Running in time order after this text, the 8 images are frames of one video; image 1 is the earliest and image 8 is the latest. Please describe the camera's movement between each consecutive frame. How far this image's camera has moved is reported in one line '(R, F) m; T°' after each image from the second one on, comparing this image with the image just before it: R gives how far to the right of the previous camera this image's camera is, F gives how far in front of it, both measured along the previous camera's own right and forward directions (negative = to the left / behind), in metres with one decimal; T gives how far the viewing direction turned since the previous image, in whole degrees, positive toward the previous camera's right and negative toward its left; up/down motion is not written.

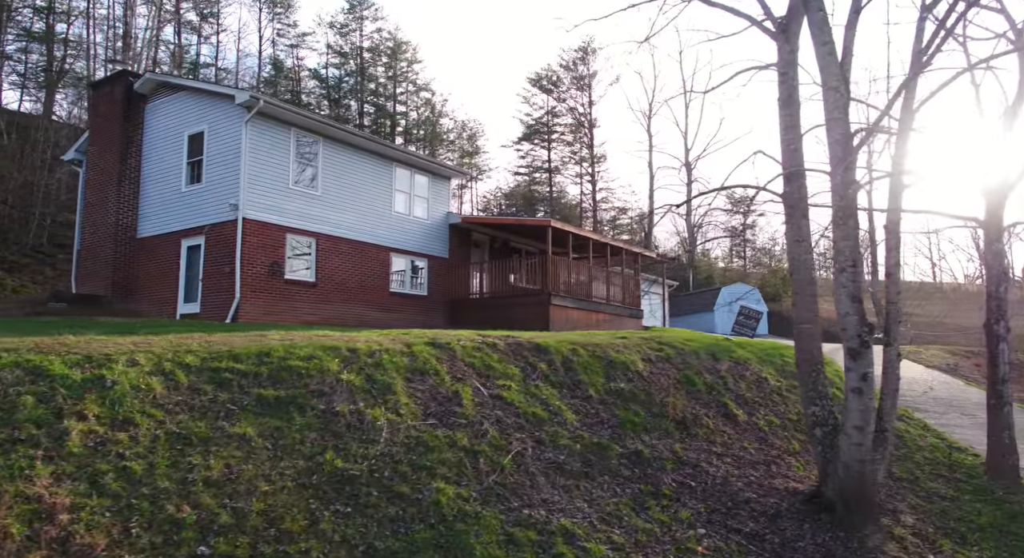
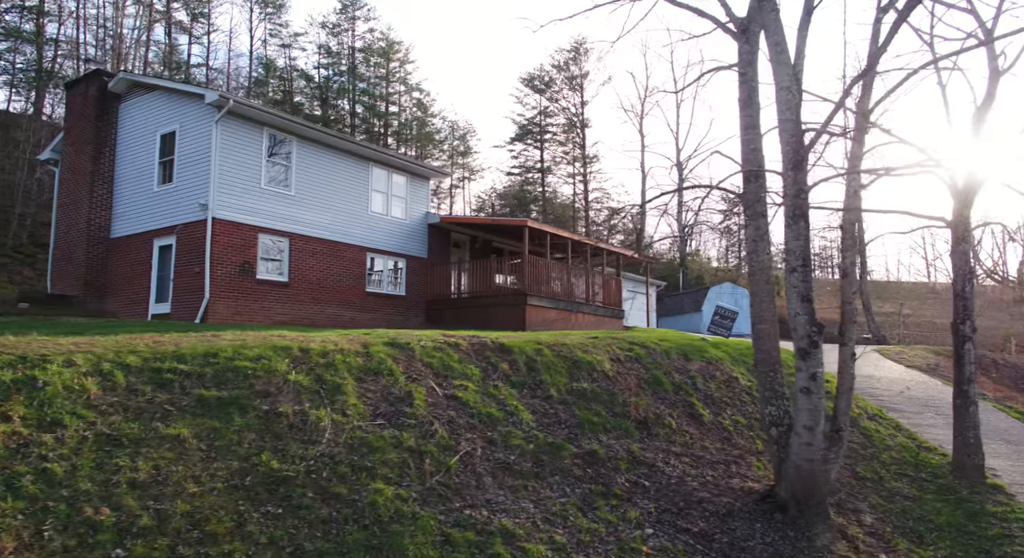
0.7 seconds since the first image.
(+0.5, 0.0) m; 0°
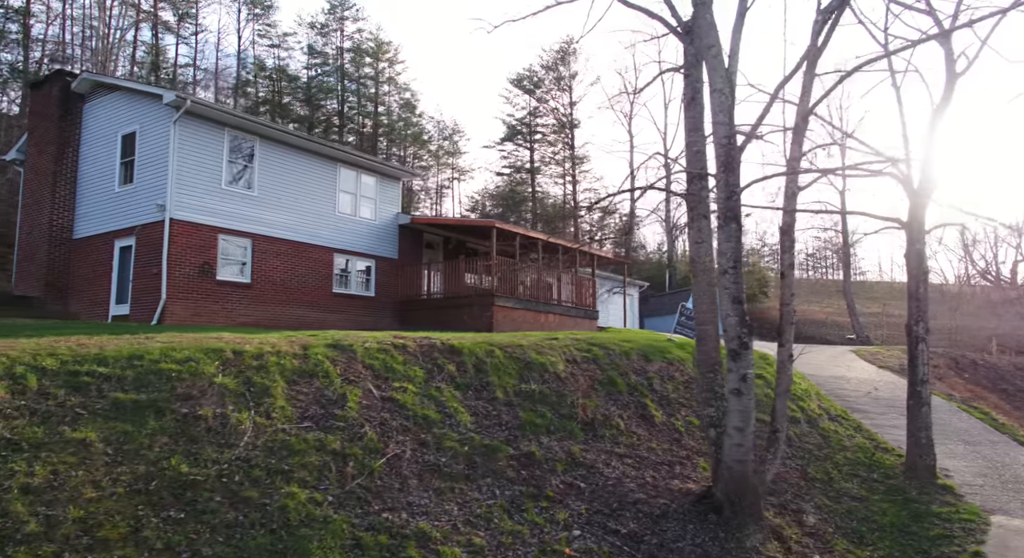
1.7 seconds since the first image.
(+0.6, 0.0) m; +1°
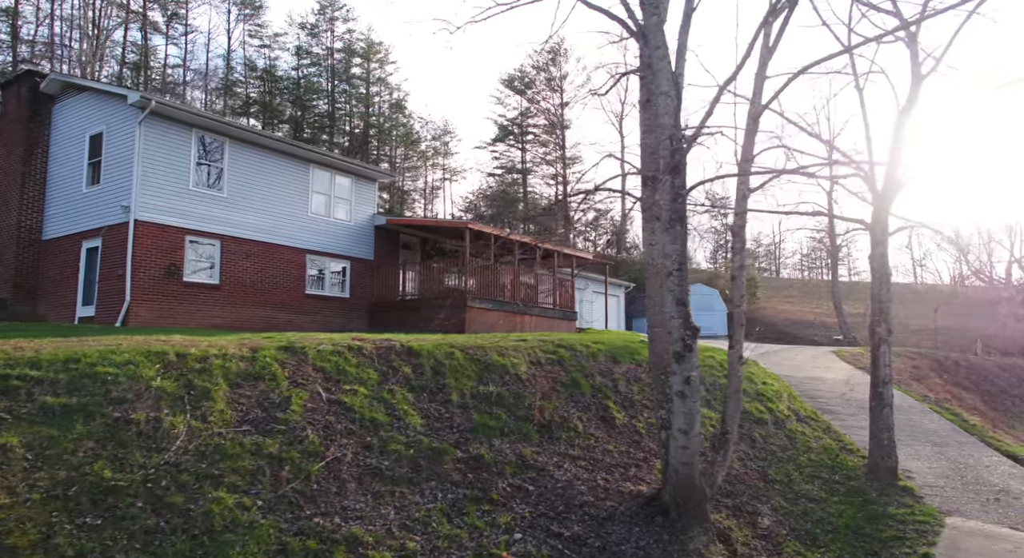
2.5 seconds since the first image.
(+0.5, 0.0) m; 0°
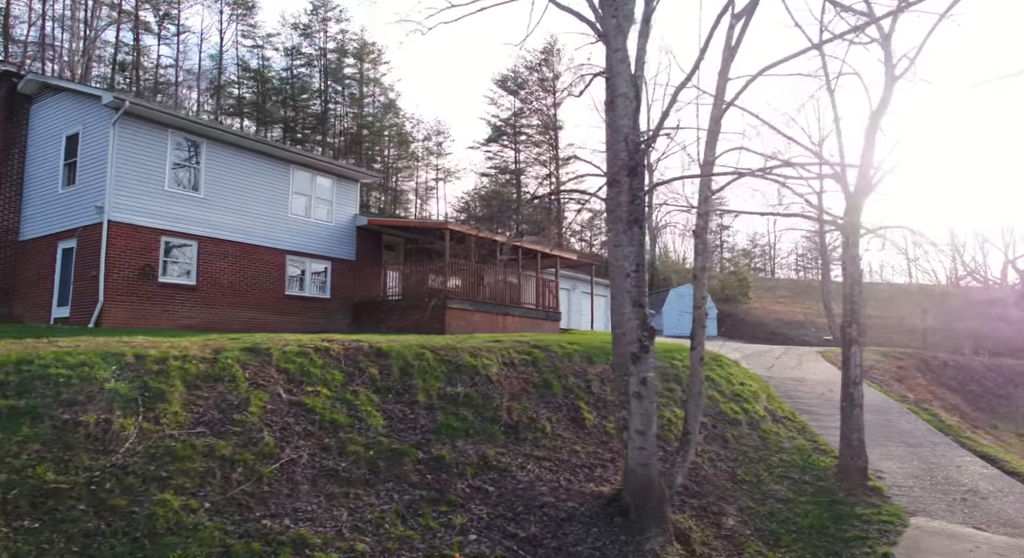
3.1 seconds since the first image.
(+0.4, 0.0) m; 0°
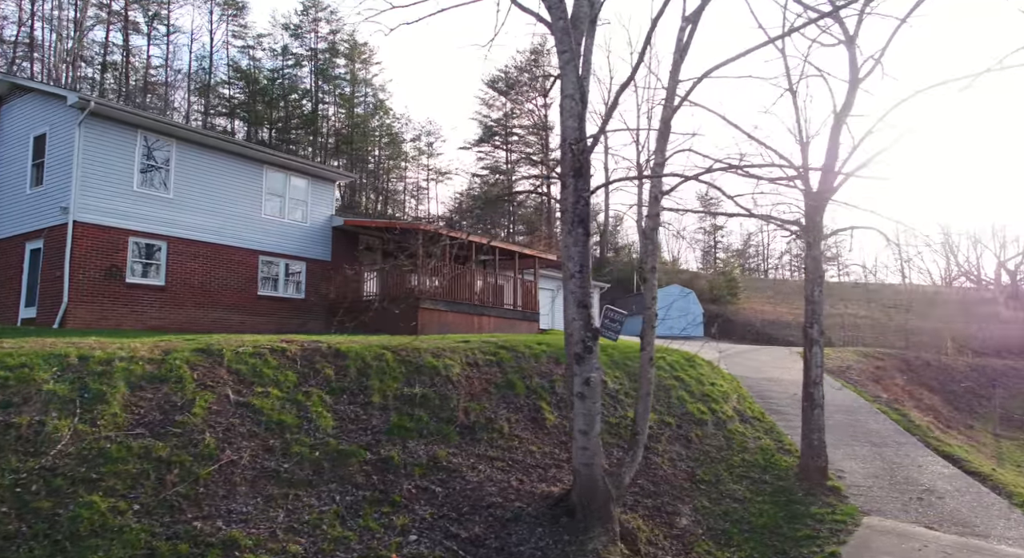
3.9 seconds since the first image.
(+0.5, 0.0) m; 0°
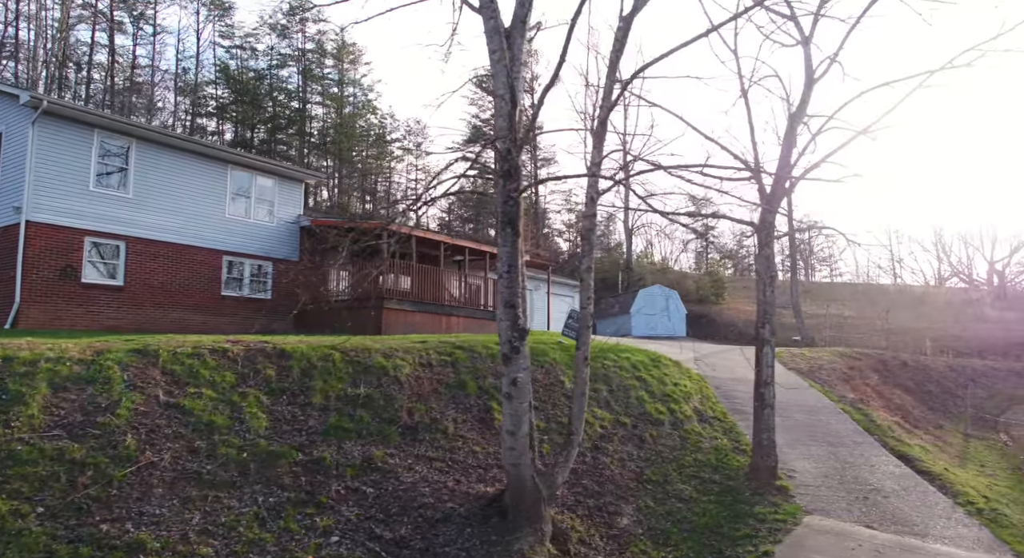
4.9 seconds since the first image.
(+0.7, 0.0) m; +1°
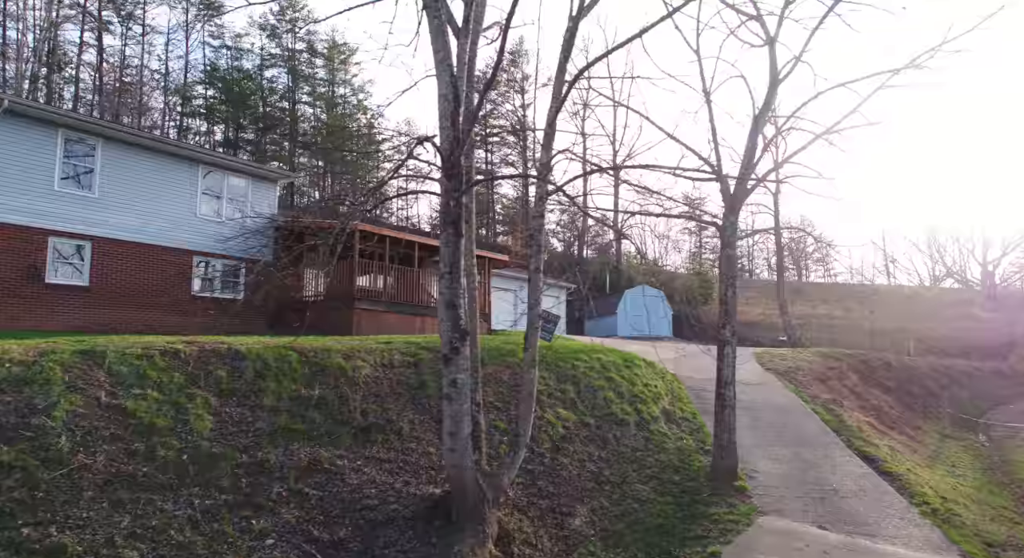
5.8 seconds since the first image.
(+0.5, 0.0) m; 0°
